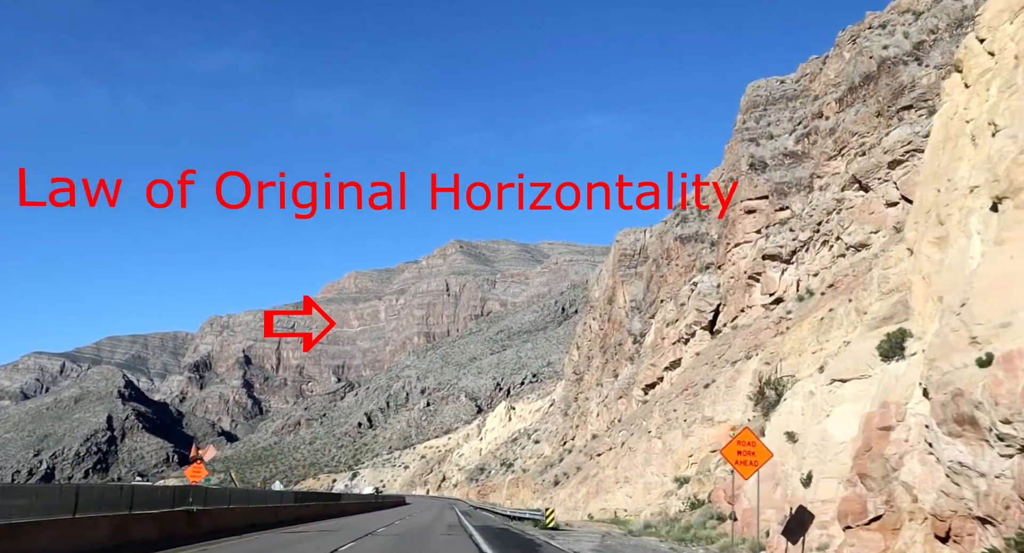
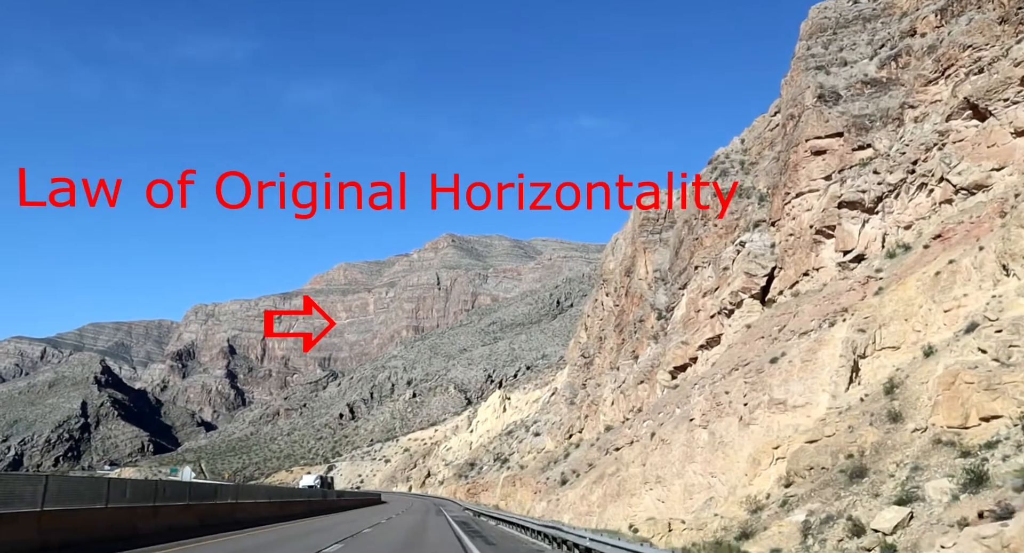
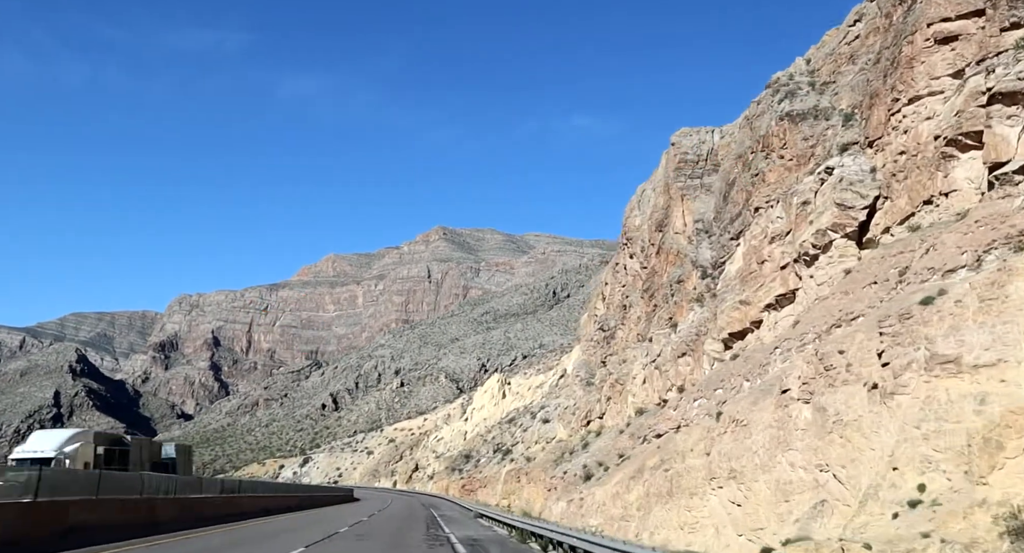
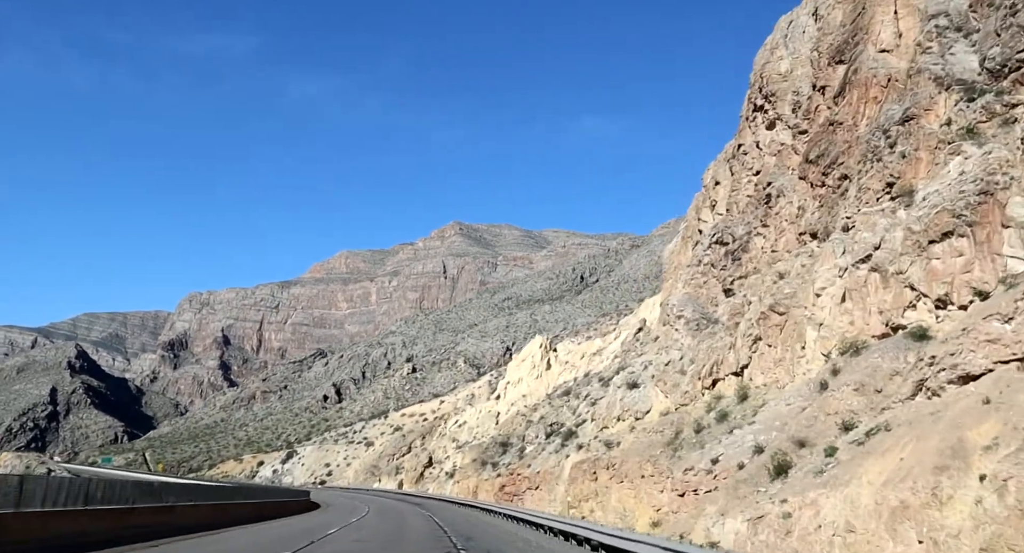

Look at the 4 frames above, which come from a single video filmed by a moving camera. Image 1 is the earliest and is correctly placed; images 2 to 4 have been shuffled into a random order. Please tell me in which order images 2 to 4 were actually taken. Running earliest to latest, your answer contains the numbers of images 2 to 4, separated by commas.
2, 3, 4
